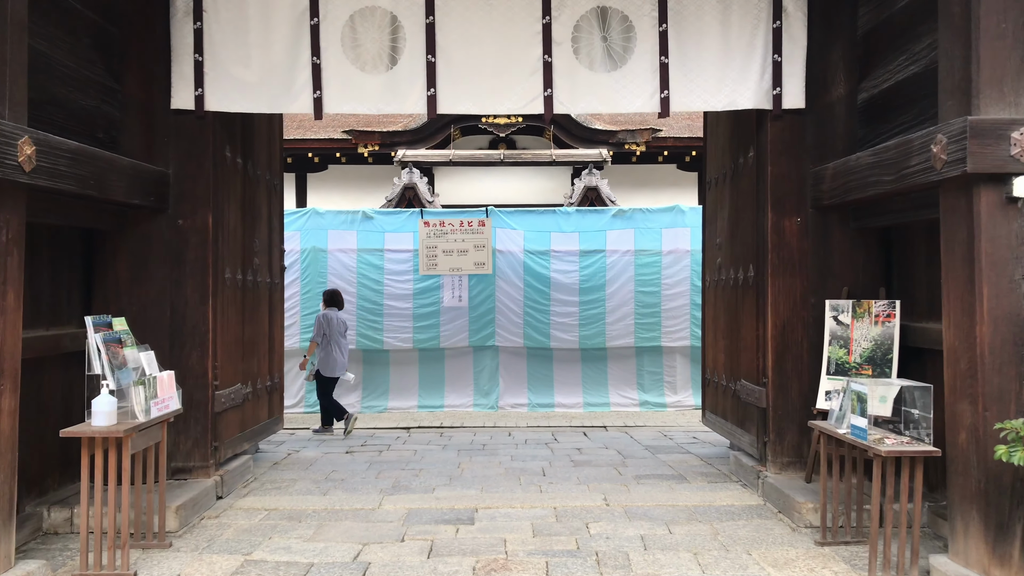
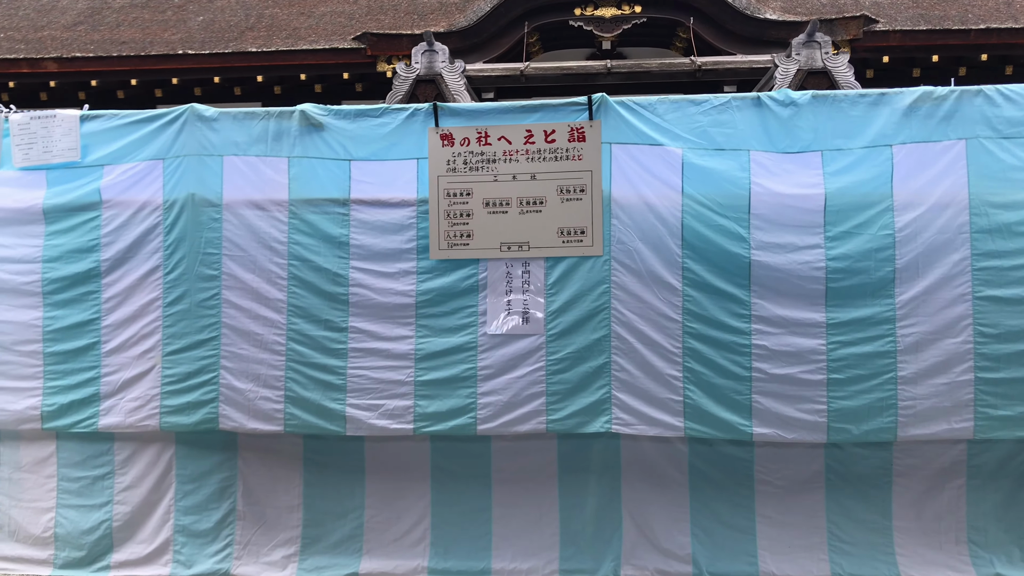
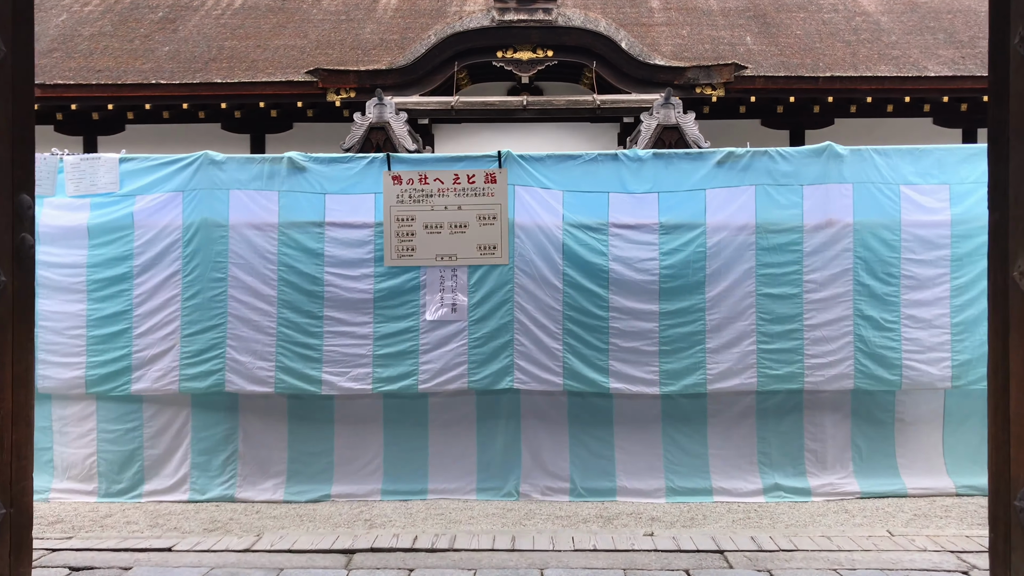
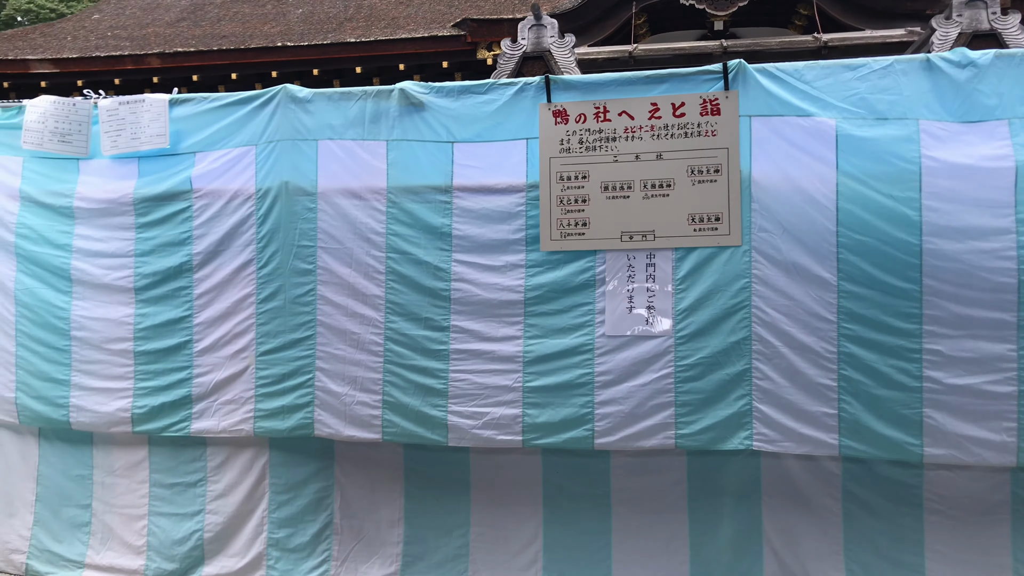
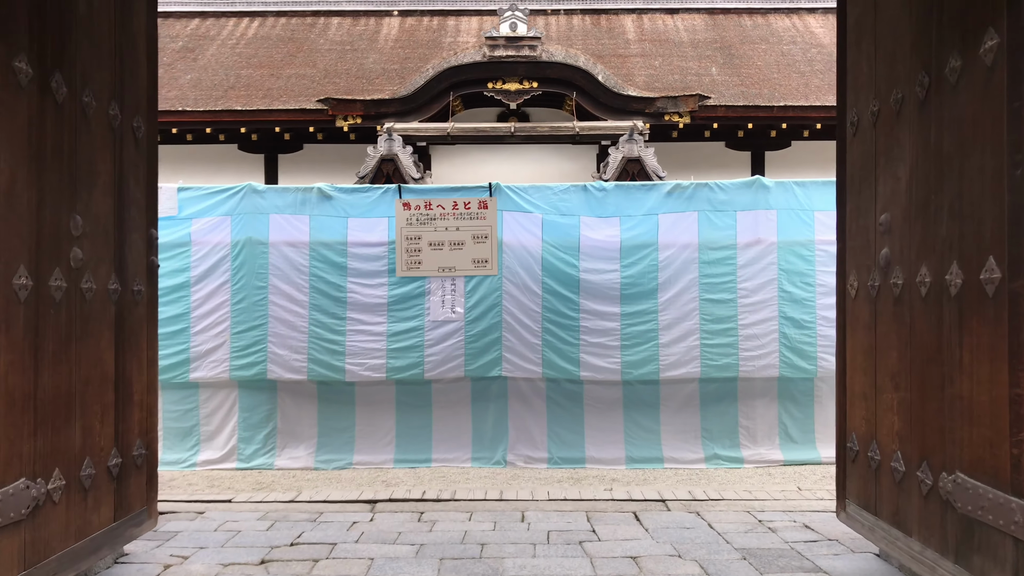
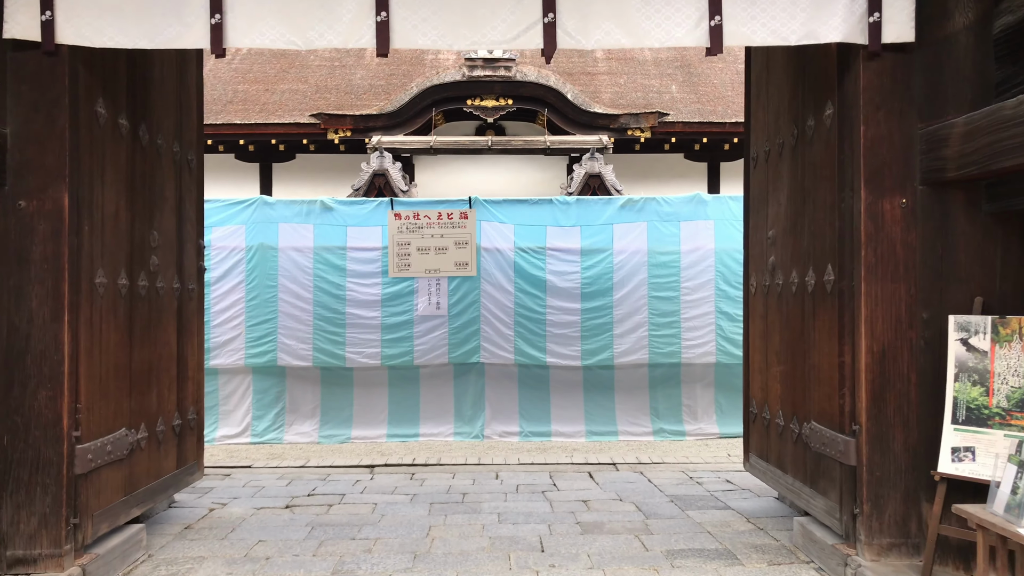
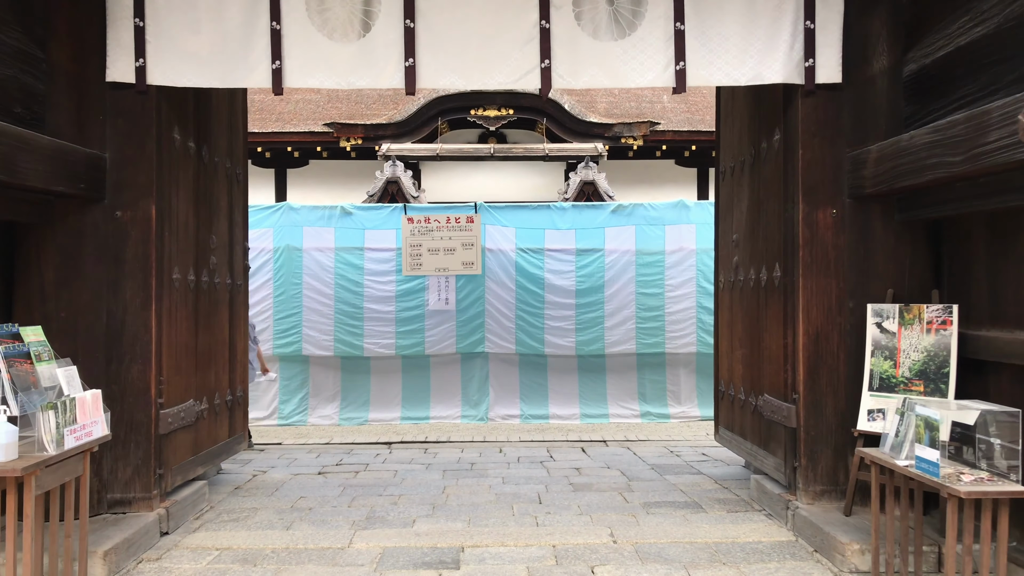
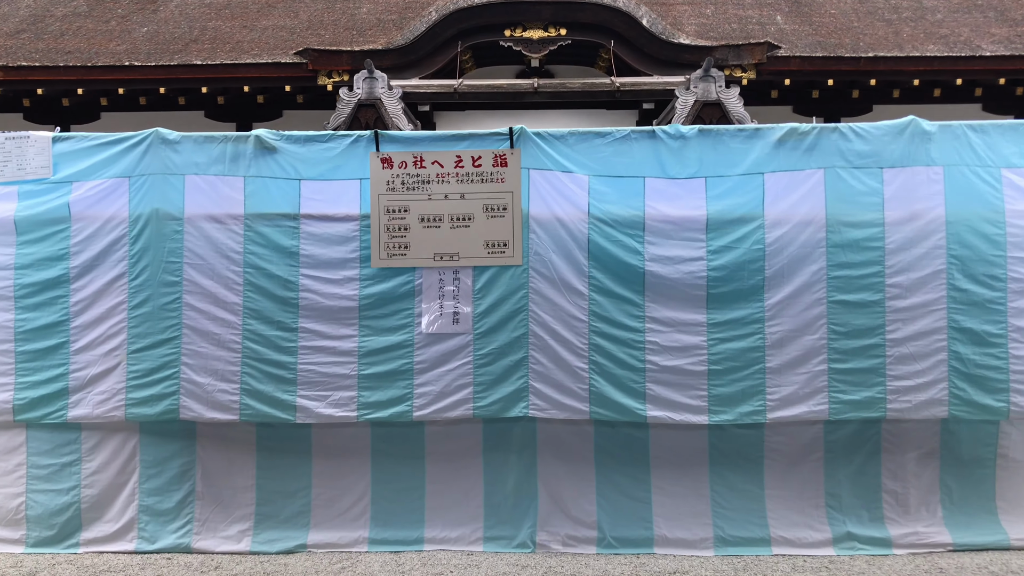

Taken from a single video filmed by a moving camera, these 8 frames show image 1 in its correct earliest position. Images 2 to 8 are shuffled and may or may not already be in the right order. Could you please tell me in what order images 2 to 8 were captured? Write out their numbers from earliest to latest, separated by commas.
7, 6, 5, 3, 8, 2, 4
